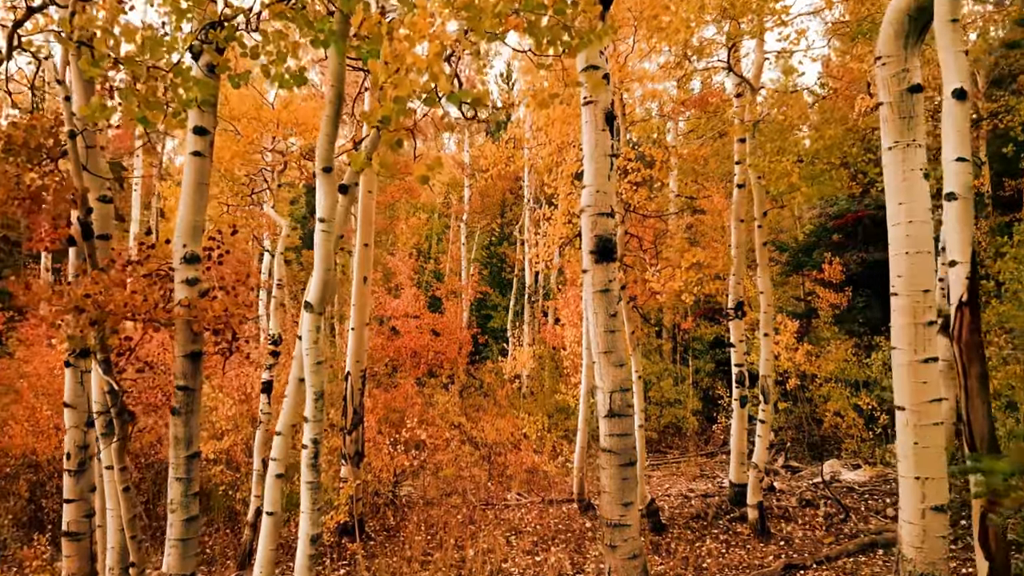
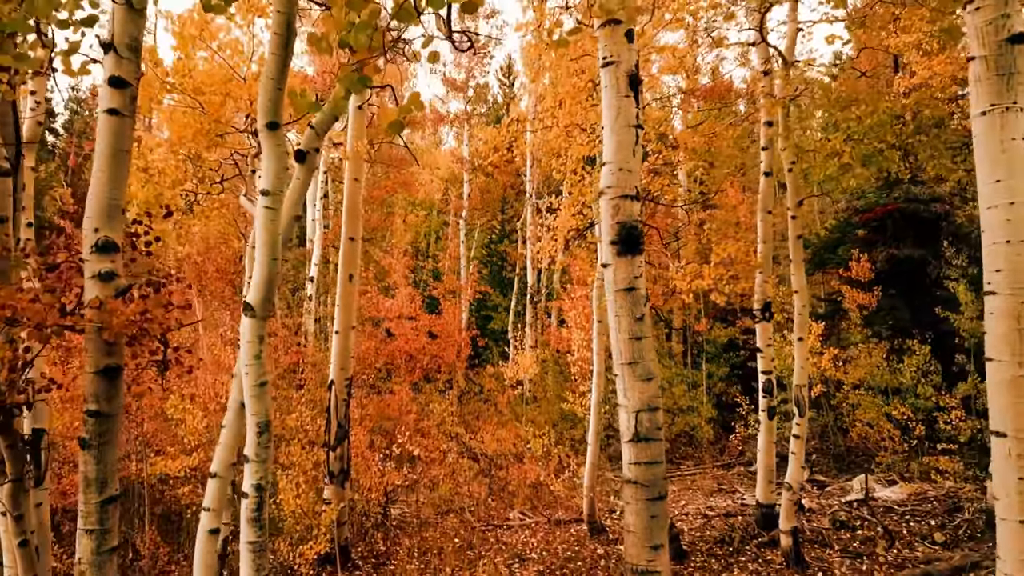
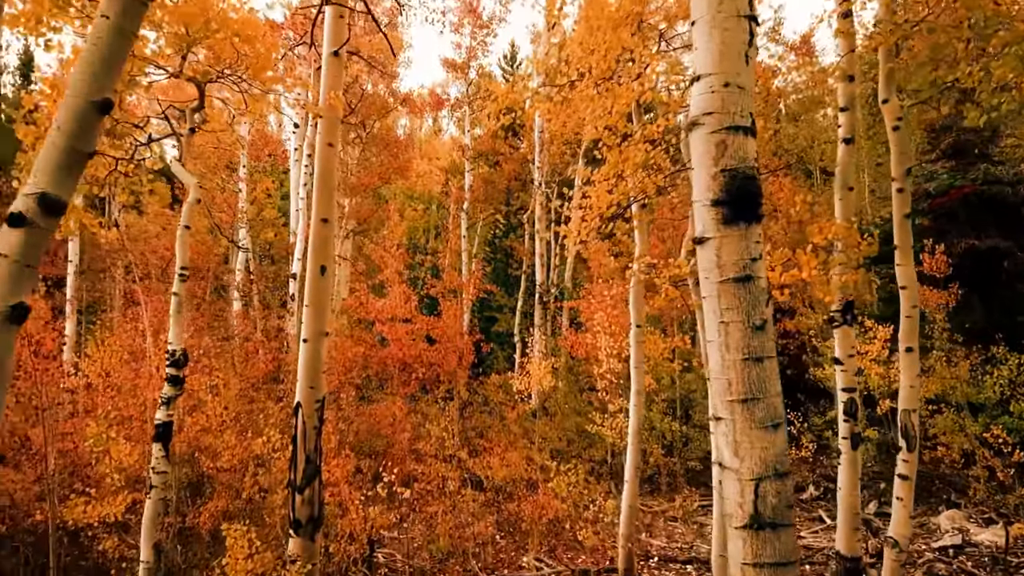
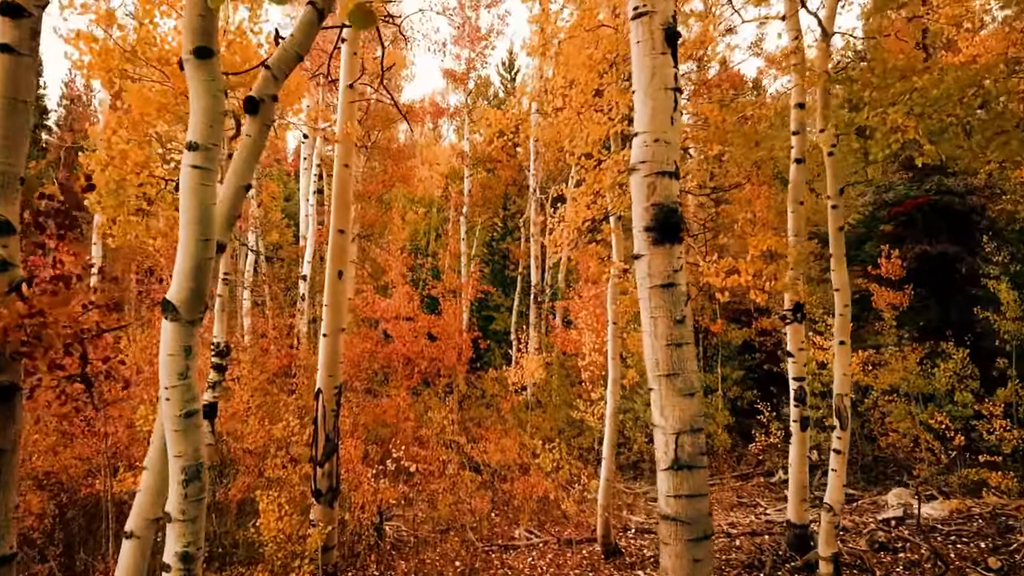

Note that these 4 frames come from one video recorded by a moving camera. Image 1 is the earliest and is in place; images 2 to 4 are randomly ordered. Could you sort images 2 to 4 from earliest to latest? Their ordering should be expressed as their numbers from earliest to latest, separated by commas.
2, 4, 3
